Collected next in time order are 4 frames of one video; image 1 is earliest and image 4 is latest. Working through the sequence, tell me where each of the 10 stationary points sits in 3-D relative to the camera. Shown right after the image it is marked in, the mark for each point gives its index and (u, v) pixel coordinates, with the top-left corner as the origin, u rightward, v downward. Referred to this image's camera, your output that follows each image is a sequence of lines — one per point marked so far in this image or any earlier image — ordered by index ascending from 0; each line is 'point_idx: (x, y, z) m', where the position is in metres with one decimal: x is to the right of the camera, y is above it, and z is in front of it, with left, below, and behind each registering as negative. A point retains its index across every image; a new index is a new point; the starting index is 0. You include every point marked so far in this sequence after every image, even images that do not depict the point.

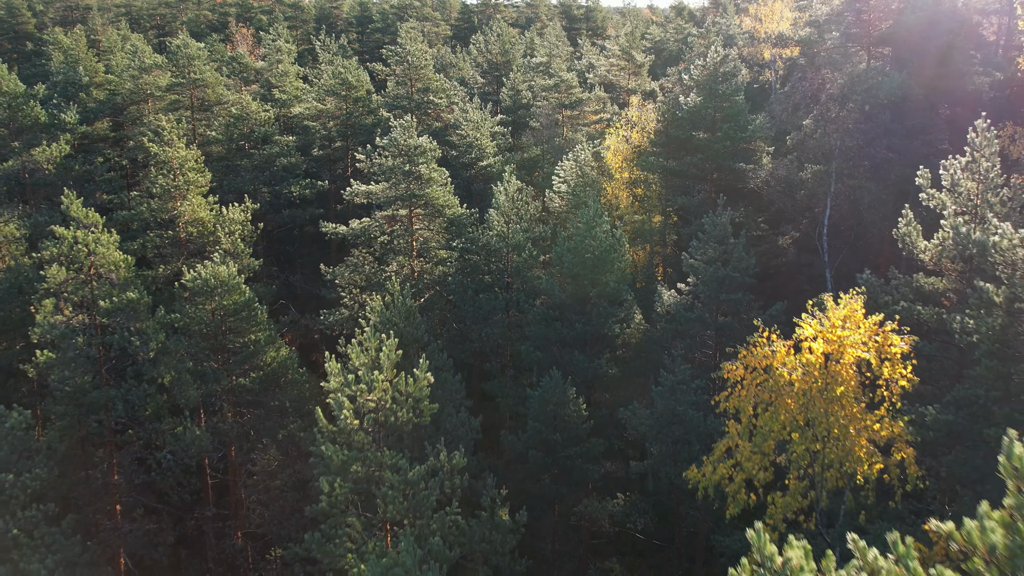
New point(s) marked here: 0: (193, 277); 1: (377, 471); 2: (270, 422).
0: (-7.0, +0.1, +17.7) m
1: (-2.1, -2.8, +12.8) m
2: (-5.8, -3.2, +19.5) m
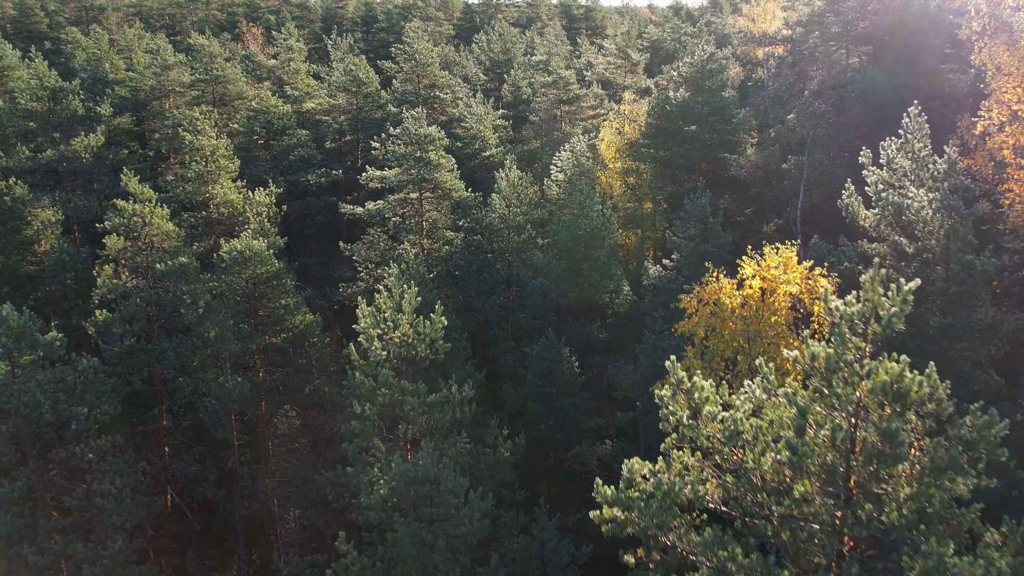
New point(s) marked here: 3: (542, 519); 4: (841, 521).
0: (-7.0, +0.9, +20.3) m
1: (-2.1, -2.0, +15.3) m
2: (-5.8, -2.4, +22.1) m
3: (+0.6, -4.4, +15.5) m
4: (+2.9, -2.0, +7.4) m
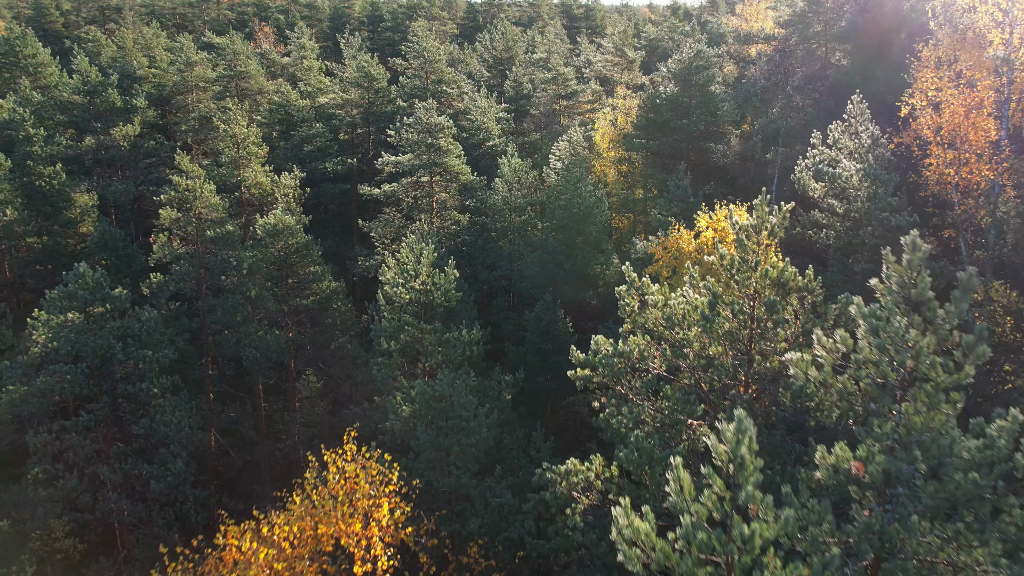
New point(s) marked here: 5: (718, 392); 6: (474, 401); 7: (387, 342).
0: (-7.0, +1.9, +23.3) m
1: (-2.1, -1.1, +18.3) m
2: (-5.8, -1.4, +25.1) m
3: (+0.6, -3.4, +18.5) m
4: (+2.9, -1.0, +10.4) m
5: (+2.6, -1.4, +10.4) m
6: (-0.8, -2.3, +16.9) m
7: (-2.8, -1.2, +18.4) m
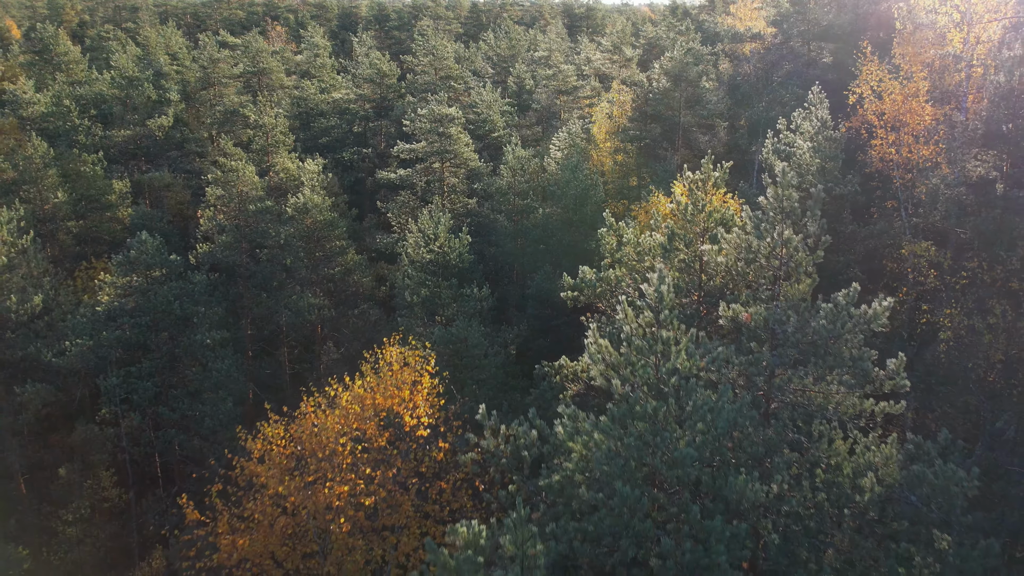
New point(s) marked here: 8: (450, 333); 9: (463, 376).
0: (-6.8, +2.9, +26.4) m
1: (-2.0, -0.1, +21.4) m
2: (-5.6, -0.5, +28.2) m
3: (+0.7, -2.5, +21.6) m
4: (+3.0, -0.1, +13.4) m
5: (+2.7, -0.4, +13.5) m
6: (-0.7, -1.3, +20.0) m
7: (-2.7, -0.2, +21.5) m
8: (-1.5, -1.1, +19.8) m
9: (-1.2, -2.1, +19.6) m
